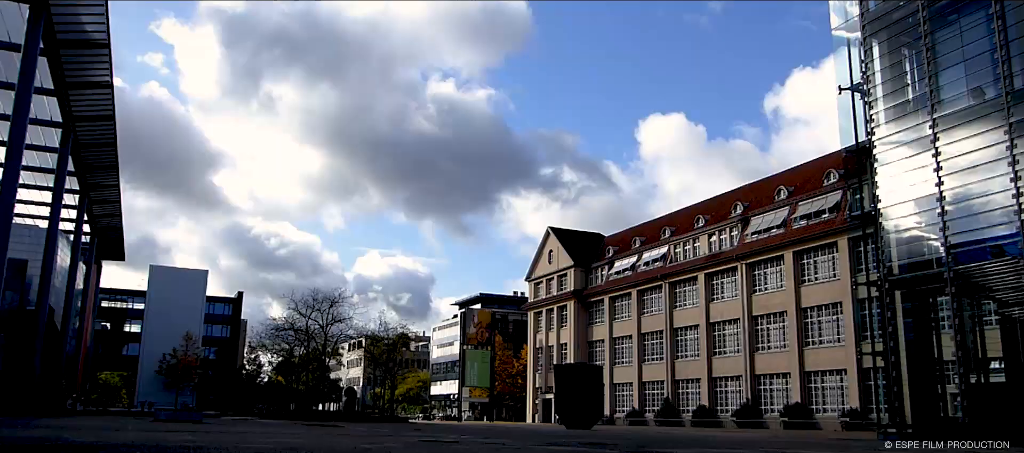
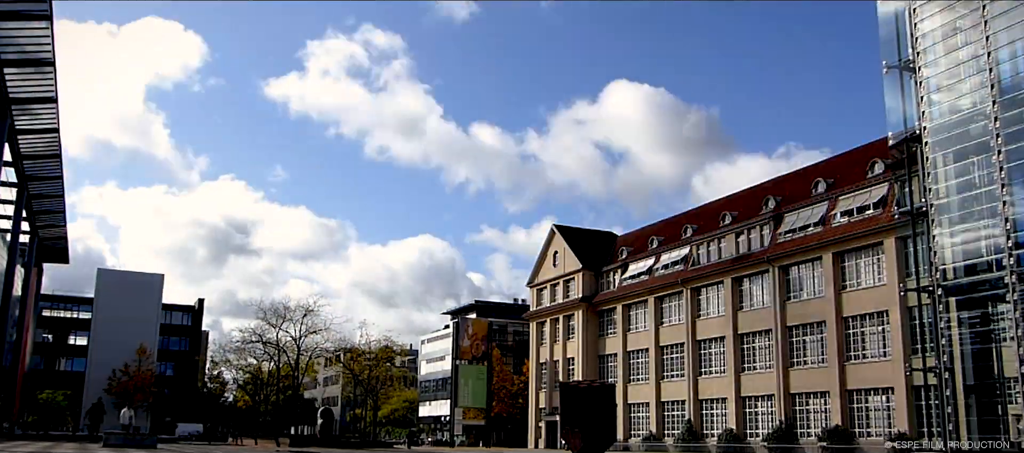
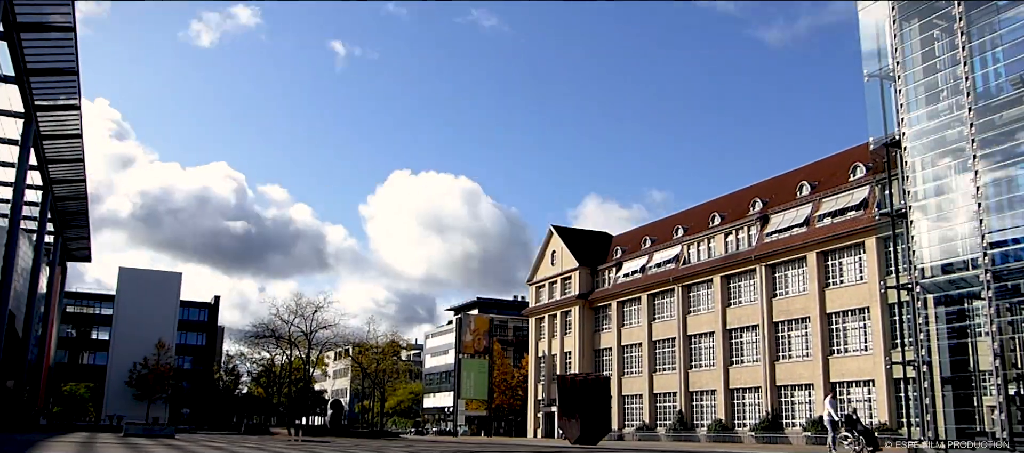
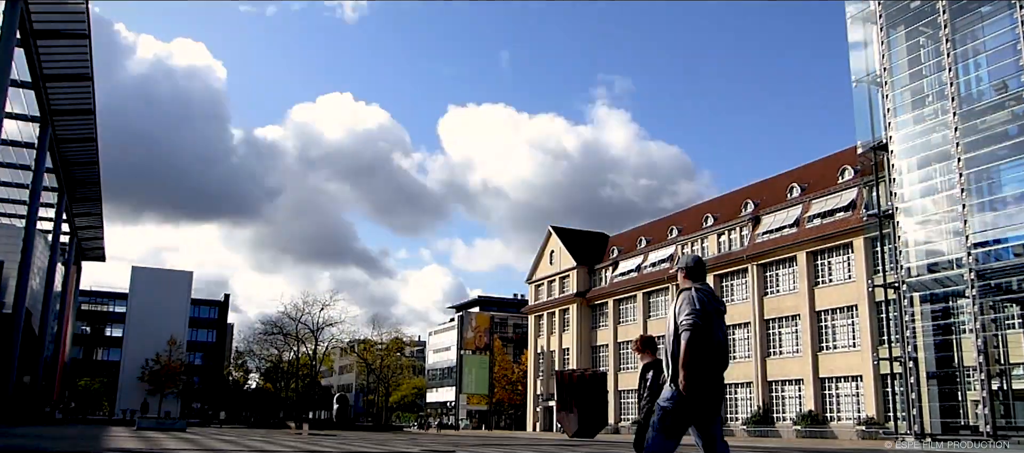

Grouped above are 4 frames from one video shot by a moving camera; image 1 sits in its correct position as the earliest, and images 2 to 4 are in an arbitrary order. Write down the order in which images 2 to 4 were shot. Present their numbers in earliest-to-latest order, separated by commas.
4, 3, 2
